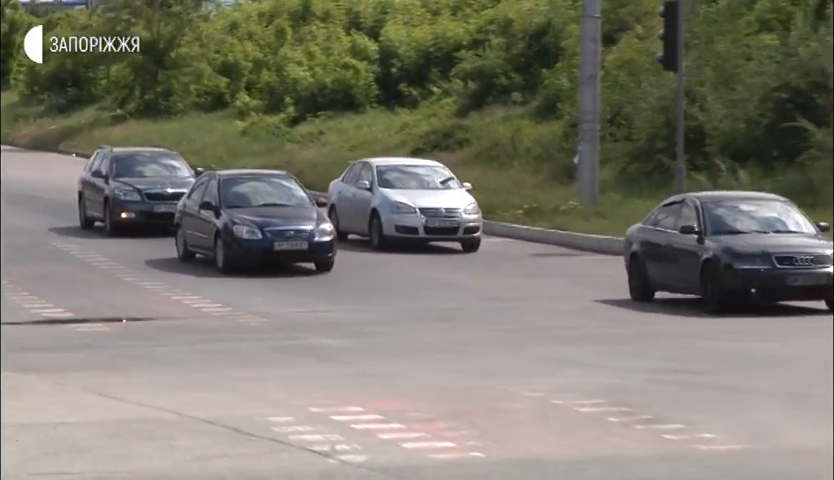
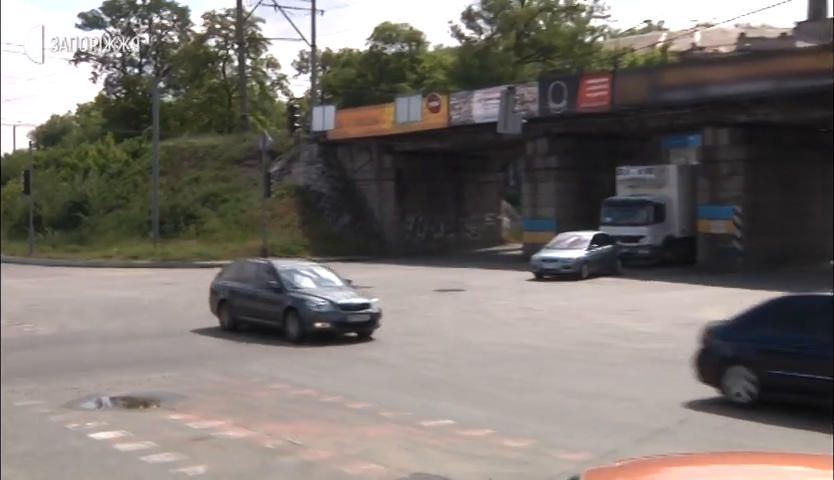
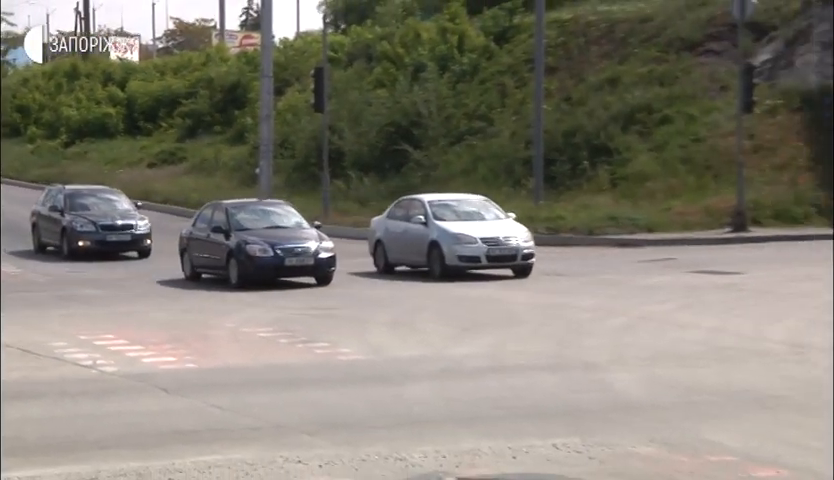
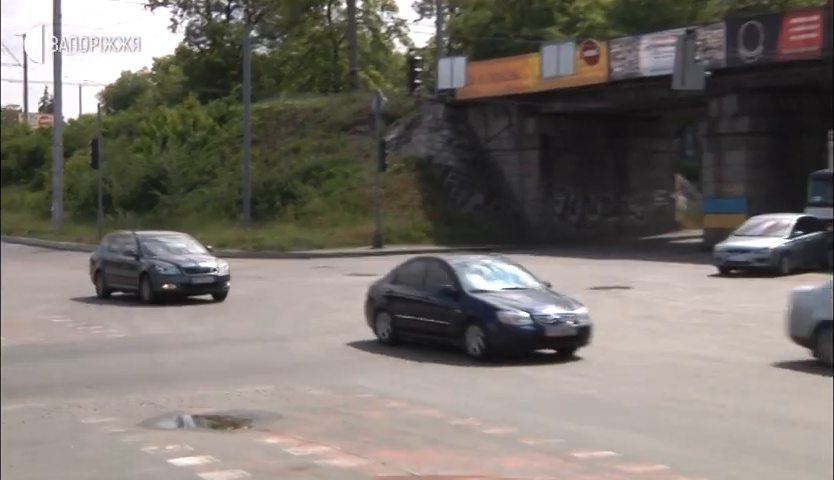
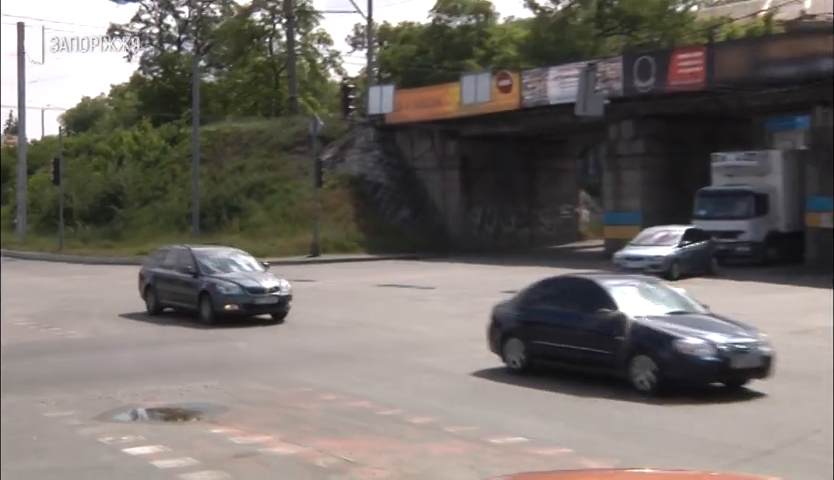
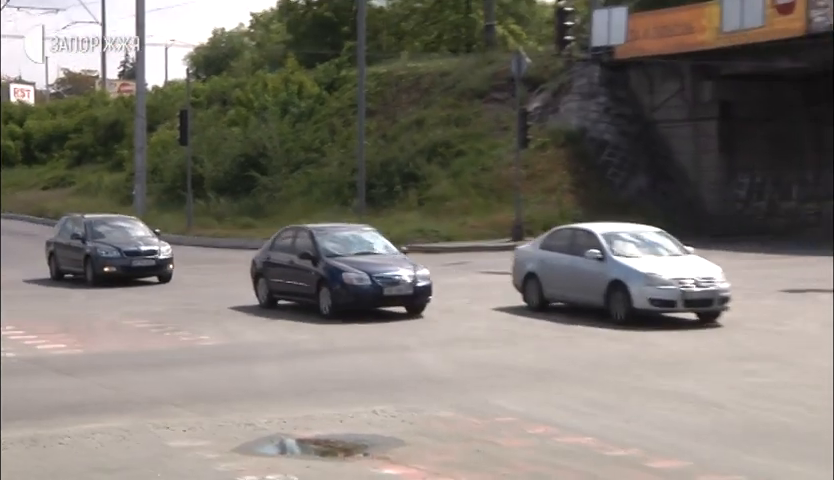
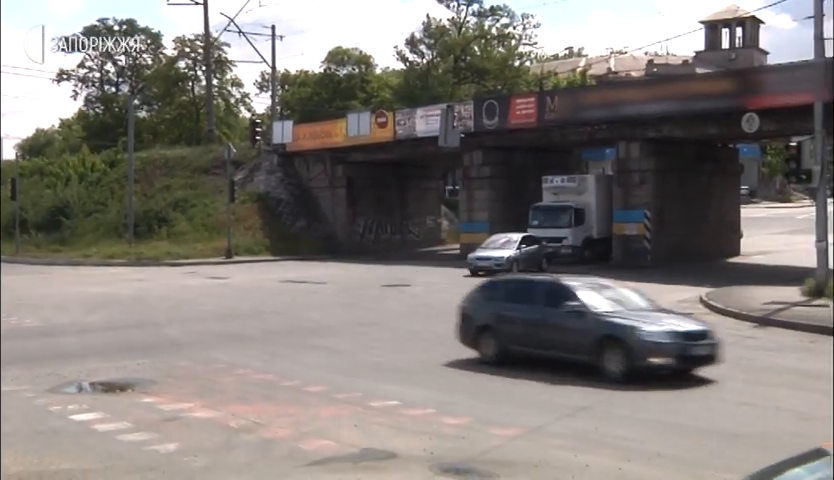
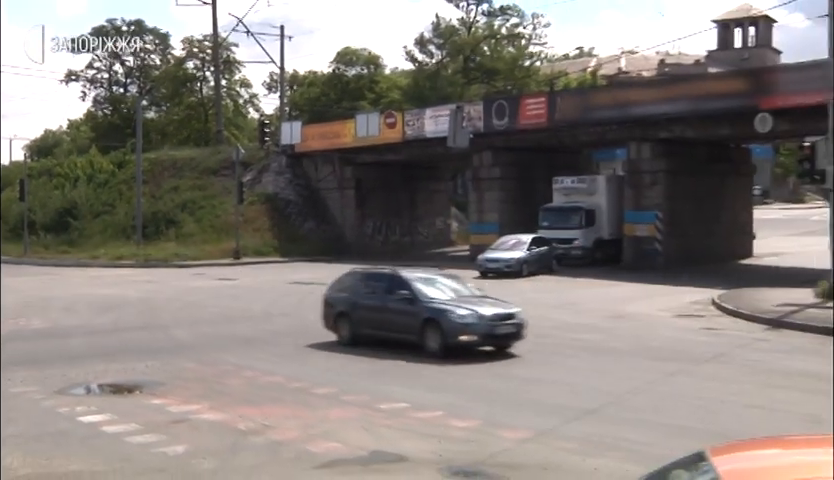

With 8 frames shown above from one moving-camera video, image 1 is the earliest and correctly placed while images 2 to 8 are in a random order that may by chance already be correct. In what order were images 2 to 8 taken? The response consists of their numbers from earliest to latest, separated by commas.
3, 6, 4, 5, 2, 8, 7
